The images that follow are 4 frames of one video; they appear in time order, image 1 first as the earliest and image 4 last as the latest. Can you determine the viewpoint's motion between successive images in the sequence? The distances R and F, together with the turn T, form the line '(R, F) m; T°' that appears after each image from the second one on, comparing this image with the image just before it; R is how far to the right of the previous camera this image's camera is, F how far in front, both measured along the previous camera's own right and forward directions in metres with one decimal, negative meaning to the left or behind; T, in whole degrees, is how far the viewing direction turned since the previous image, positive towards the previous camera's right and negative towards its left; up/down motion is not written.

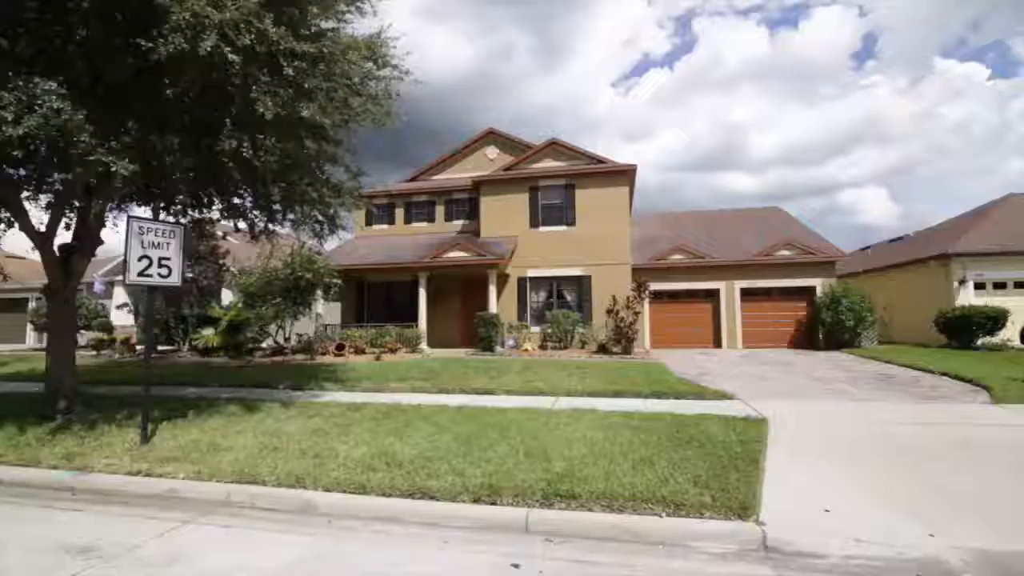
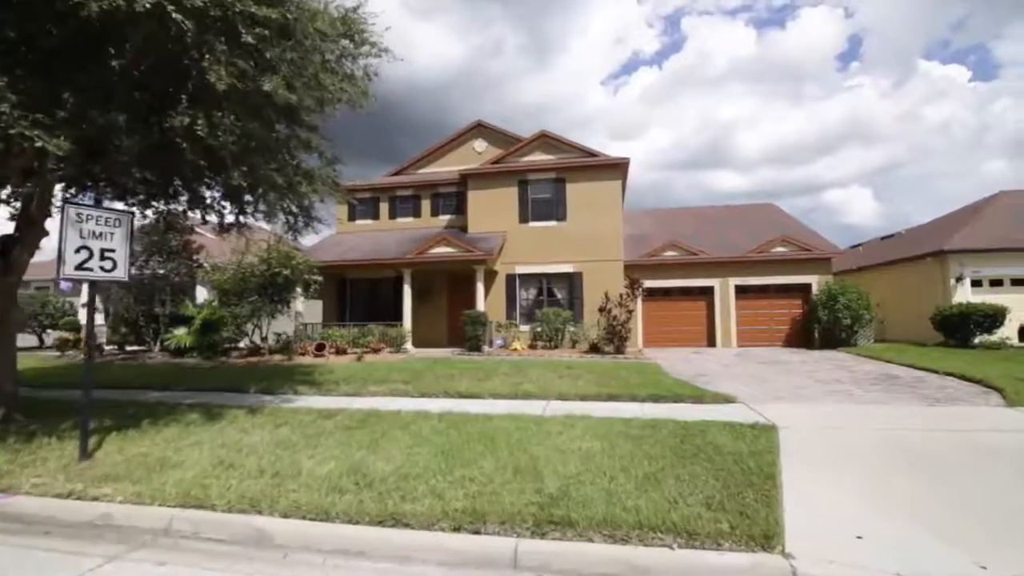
(0.0, +0.7) m; +1°
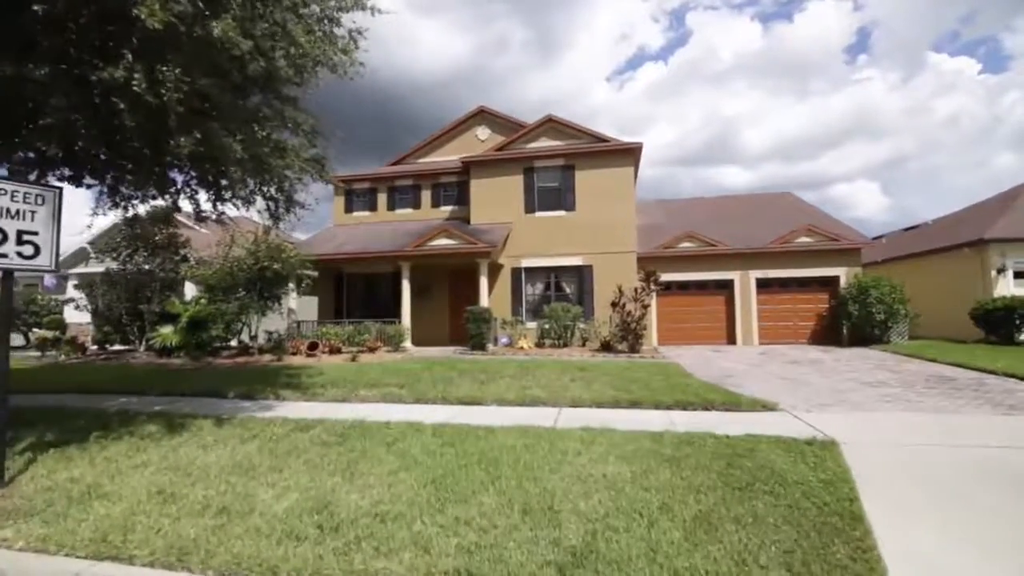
(0.0, +1.1) m; -1°
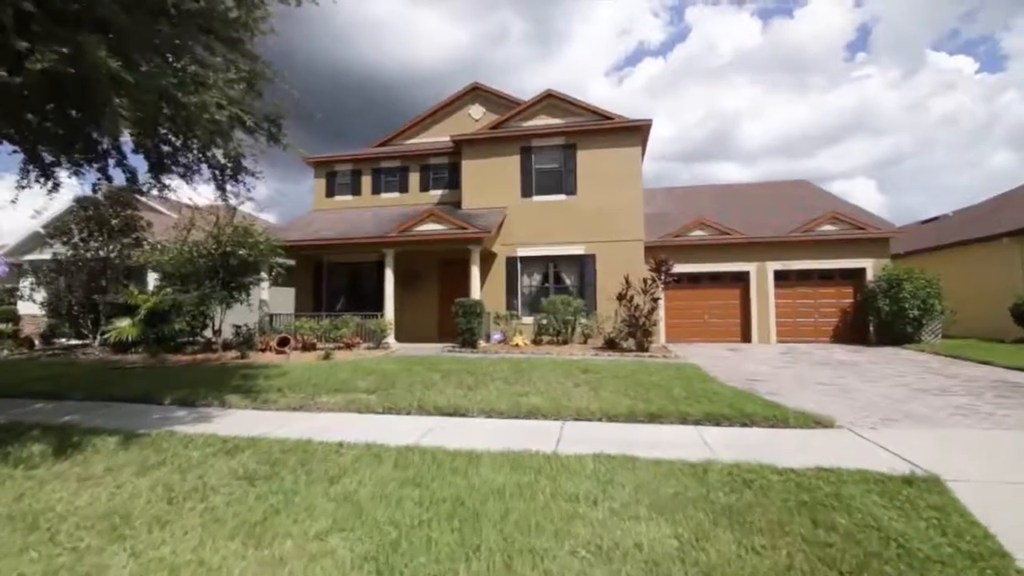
(+0.1, +1.6) m; 0°
